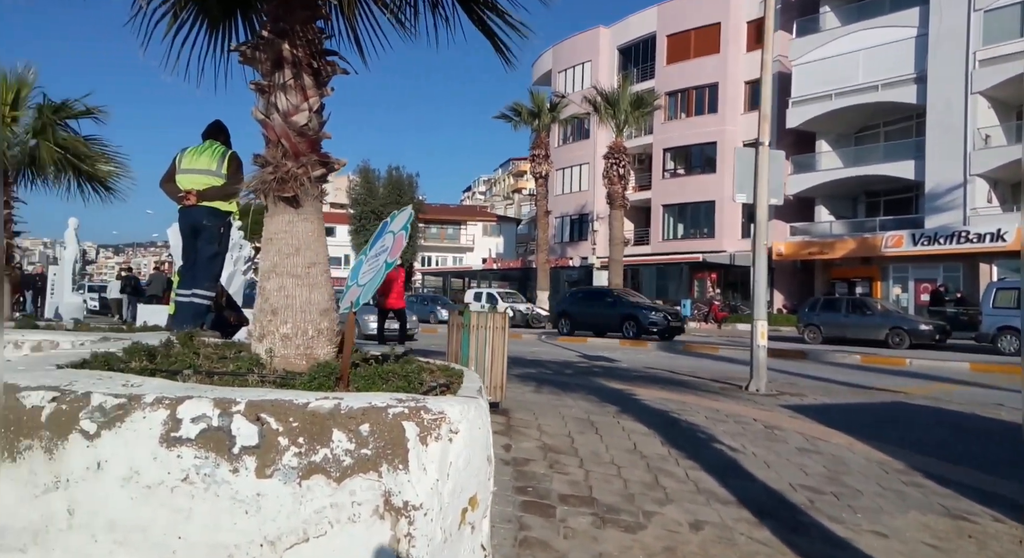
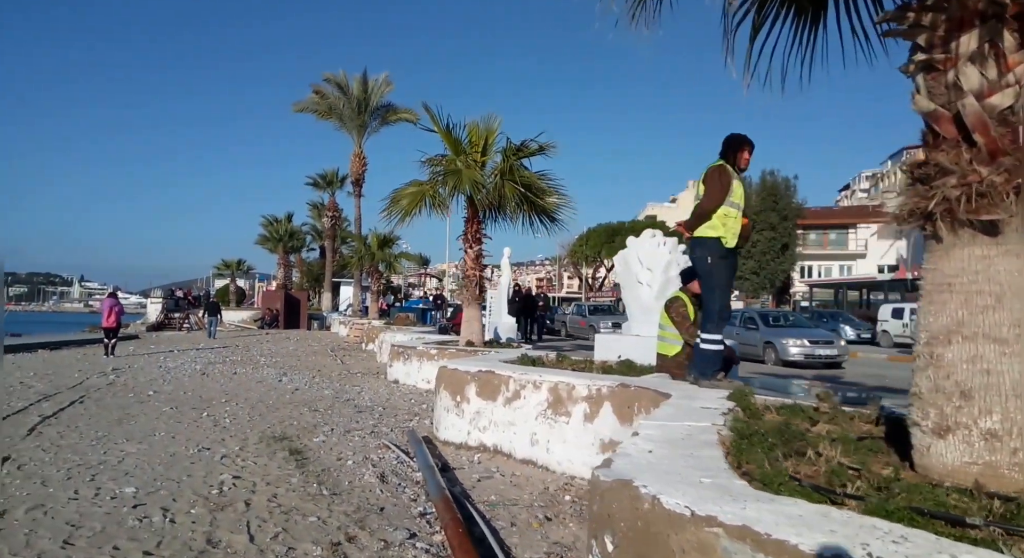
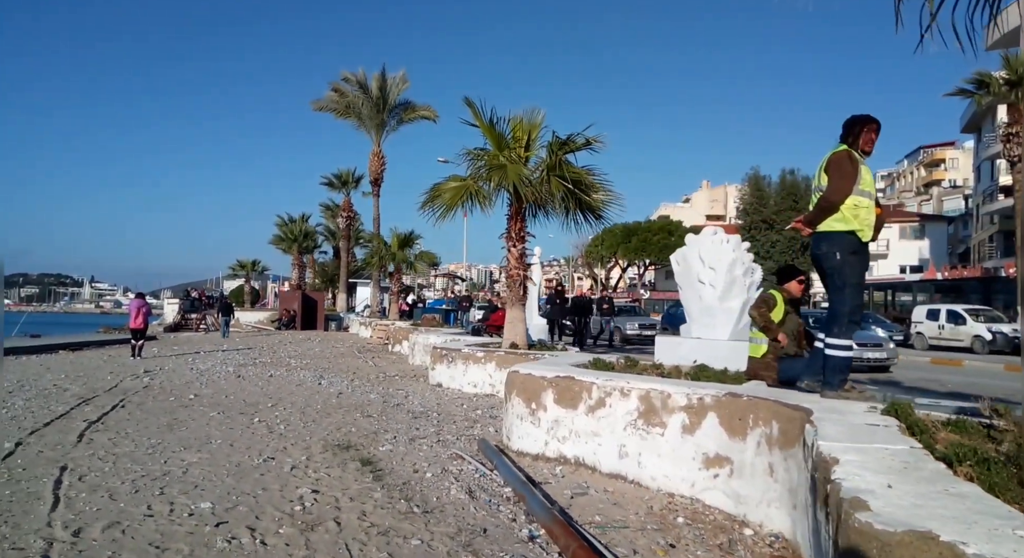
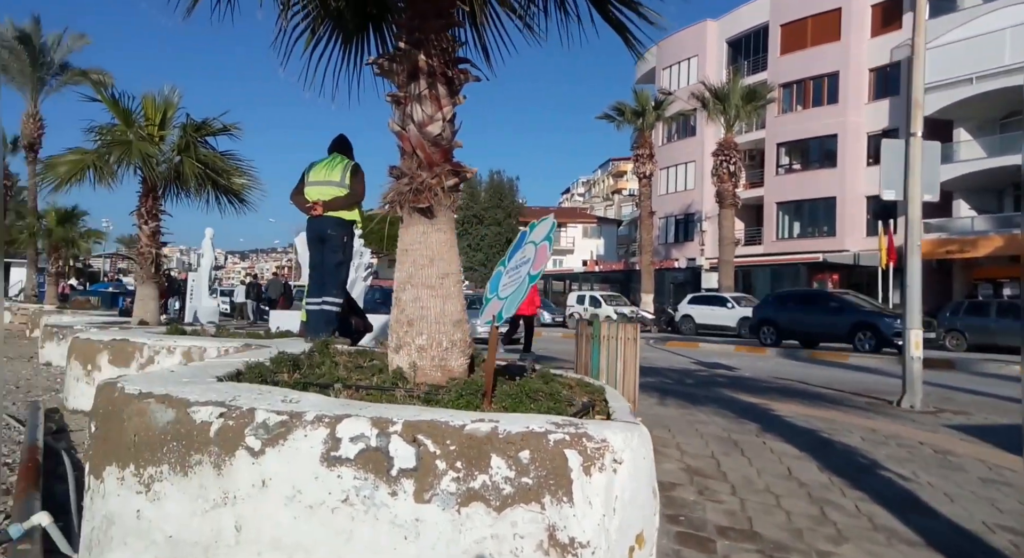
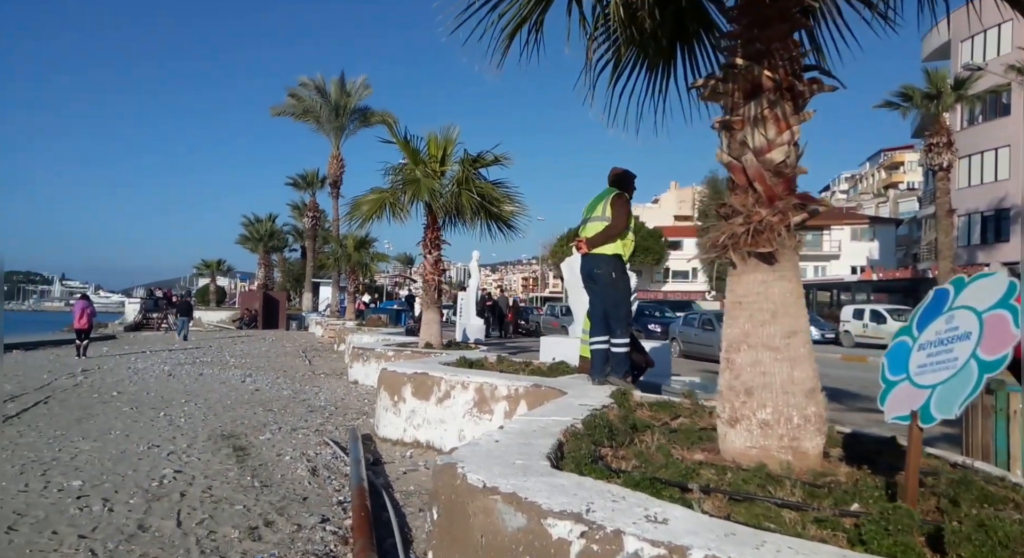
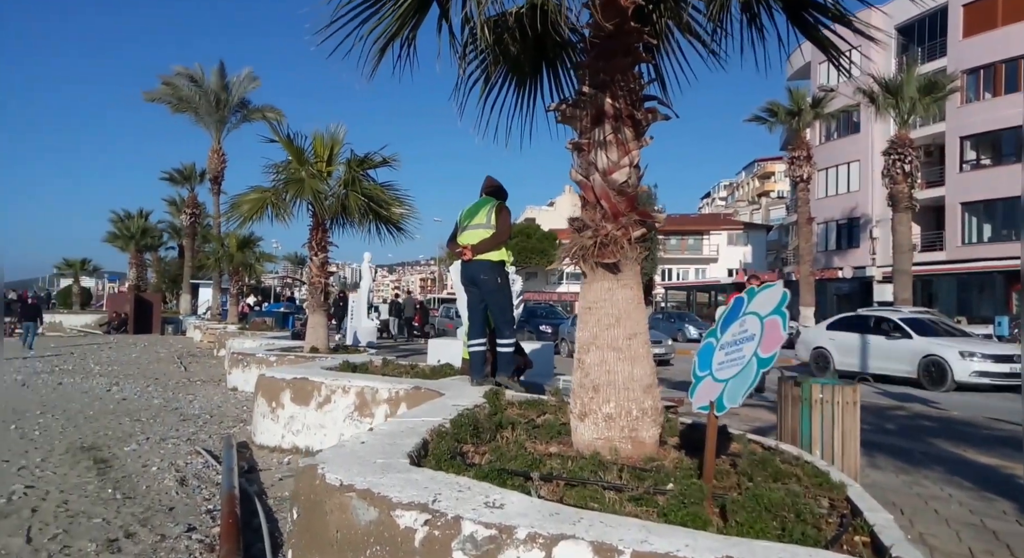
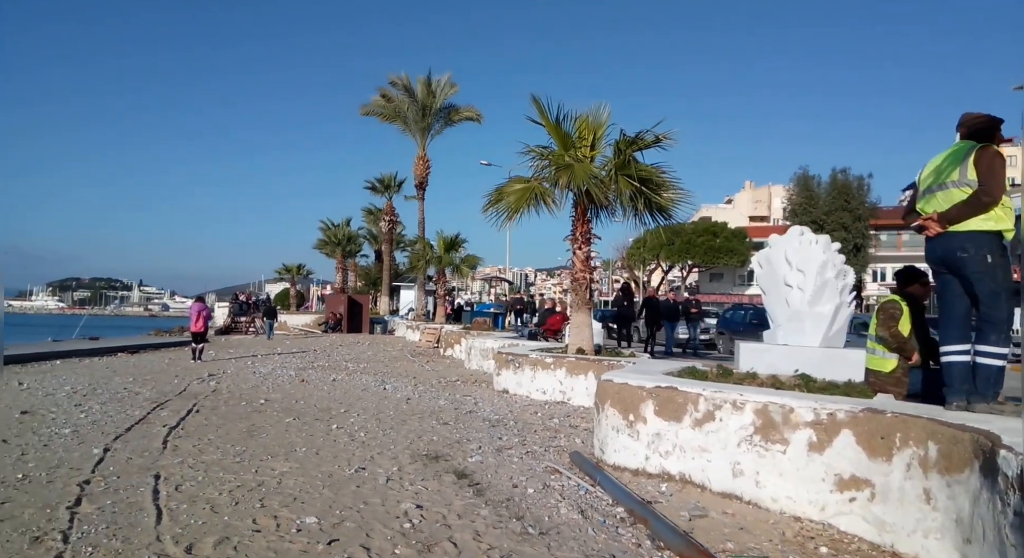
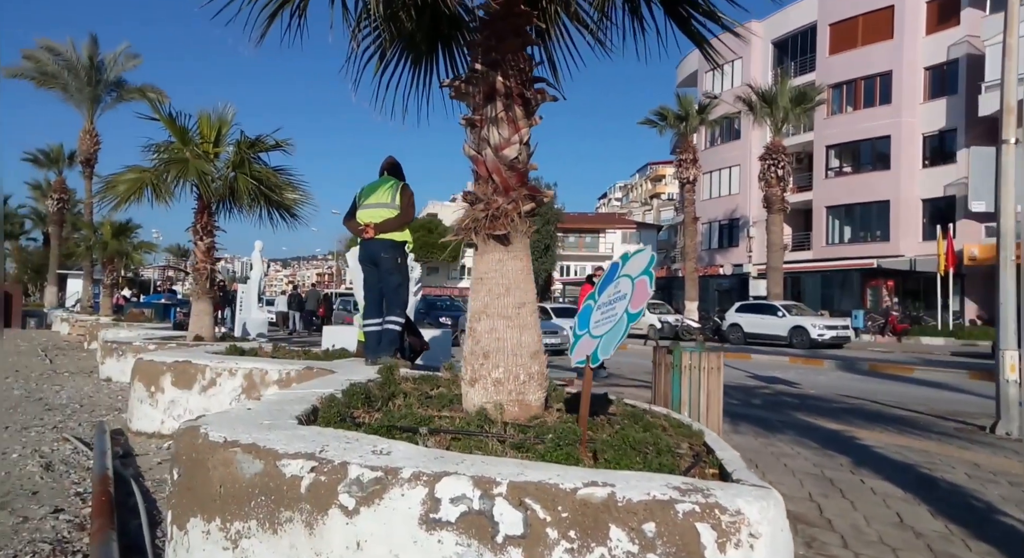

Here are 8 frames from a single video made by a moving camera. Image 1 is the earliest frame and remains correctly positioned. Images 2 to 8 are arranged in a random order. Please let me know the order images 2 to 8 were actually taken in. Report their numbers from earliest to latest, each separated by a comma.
4, 8, 6, 5, 2, 3, 7
